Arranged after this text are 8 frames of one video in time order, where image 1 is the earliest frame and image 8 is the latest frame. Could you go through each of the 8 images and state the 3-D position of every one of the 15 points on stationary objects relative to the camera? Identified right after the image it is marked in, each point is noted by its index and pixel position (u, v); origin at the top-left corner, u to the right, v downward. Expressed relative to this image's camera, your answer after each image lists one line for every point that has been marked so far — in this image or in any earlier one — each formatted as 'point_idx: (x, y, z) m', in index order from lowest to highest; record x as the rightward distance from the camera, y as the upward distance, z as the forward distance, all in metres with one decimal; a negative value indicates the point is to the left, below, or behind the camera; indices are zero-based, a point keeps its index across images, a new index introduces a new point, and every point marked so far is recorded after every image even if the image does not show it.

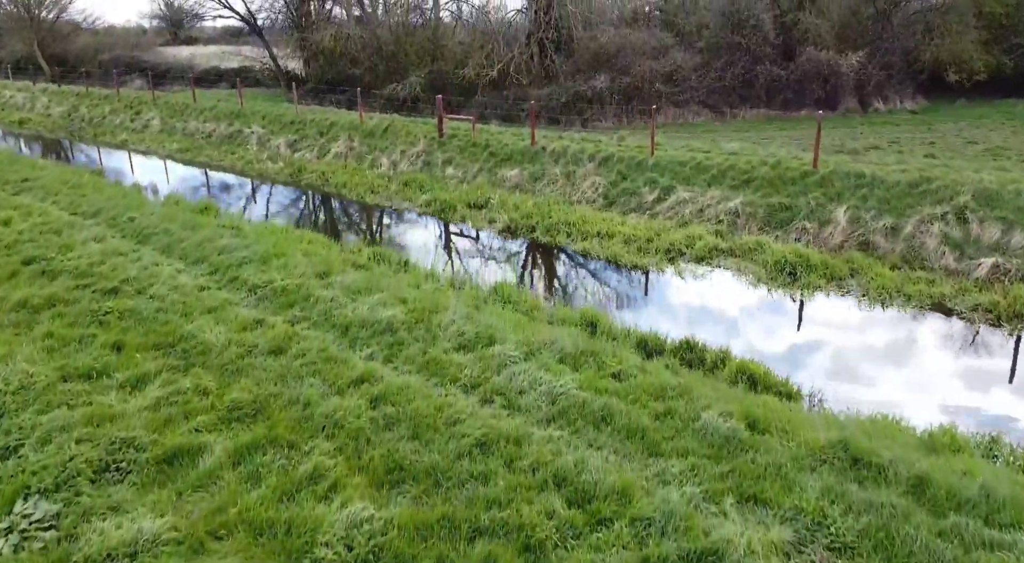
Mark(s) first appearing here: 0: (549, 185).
0: (+0.8, +2.1, +17.4) m
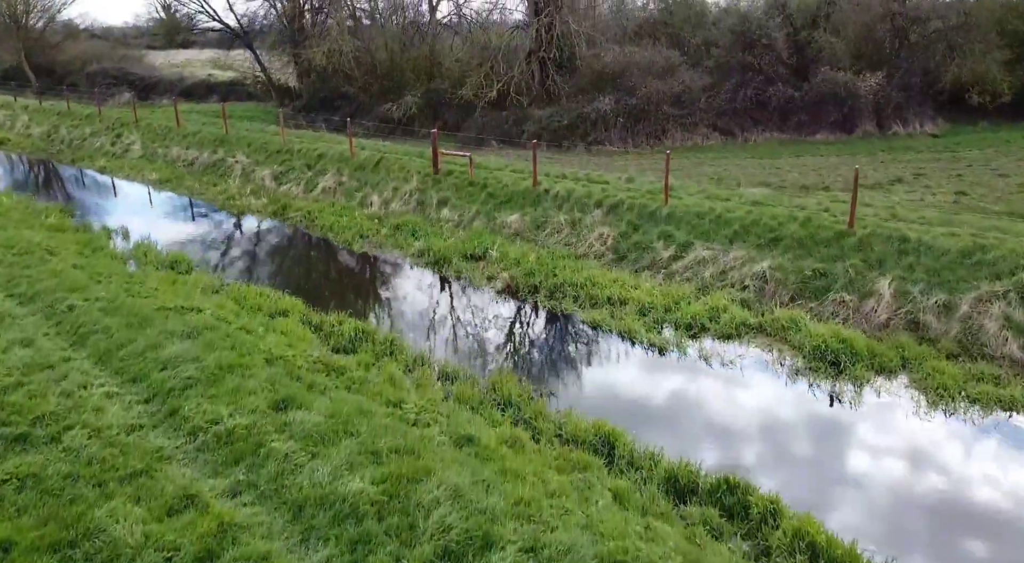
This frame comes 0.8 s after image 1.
0: (+0.8, +0.9, +15.9) m
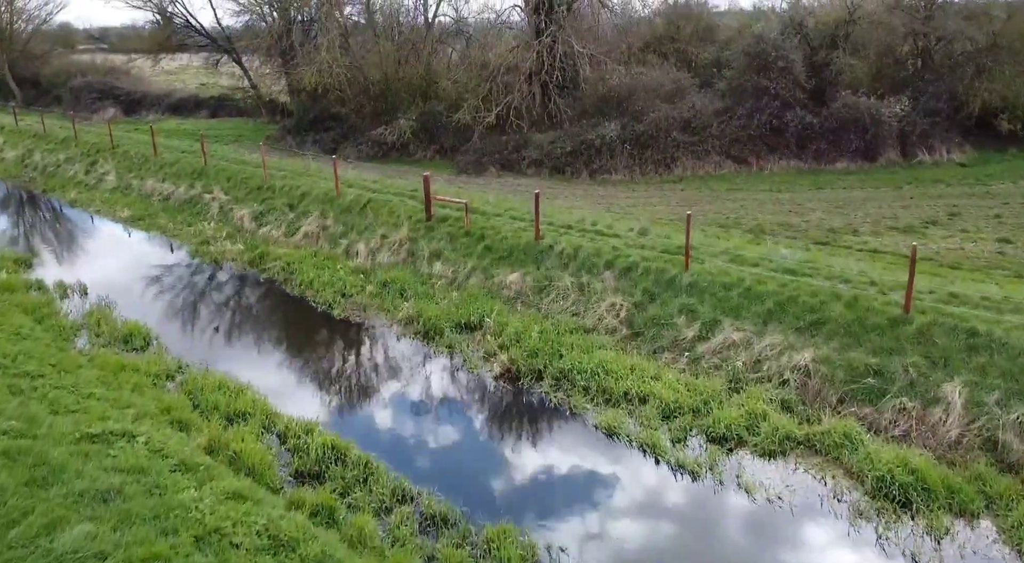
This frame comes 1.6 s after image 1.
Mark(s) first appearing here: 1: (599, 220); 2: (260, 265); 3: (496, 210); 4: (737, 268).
0: (+0.8, -0.3, +14.1) m
1: (+2.0, +1.4, +18.5) m
2: (-5.9, +0.4, +18.4) m
3: (-0.4, +1.7, +18.6) m
4: (+3.9, +0.2, +13.7) m
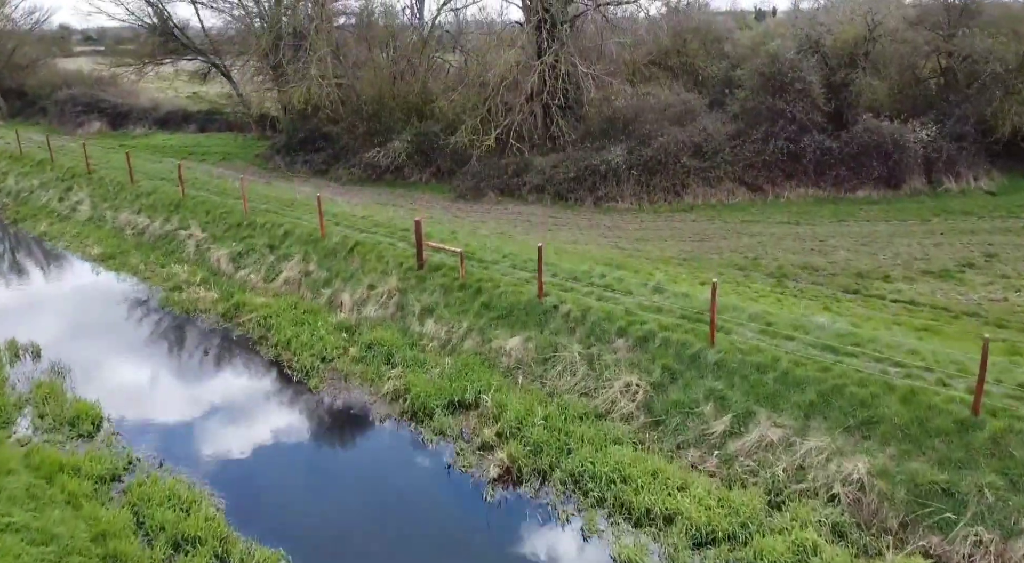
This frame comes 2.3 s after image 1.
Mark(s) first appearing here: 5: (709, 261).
0: (+0.8, -1.5, +12.5) m
1: (+2.0, +0.3, +16.8) m
2: (-5.9, -0.8, +16.8) m
3: (-0.4, +0.6, +17.0) m
4: (+3.9, -0.9, +12.1) m
5: (+4.9, +0.5, +19.7) m
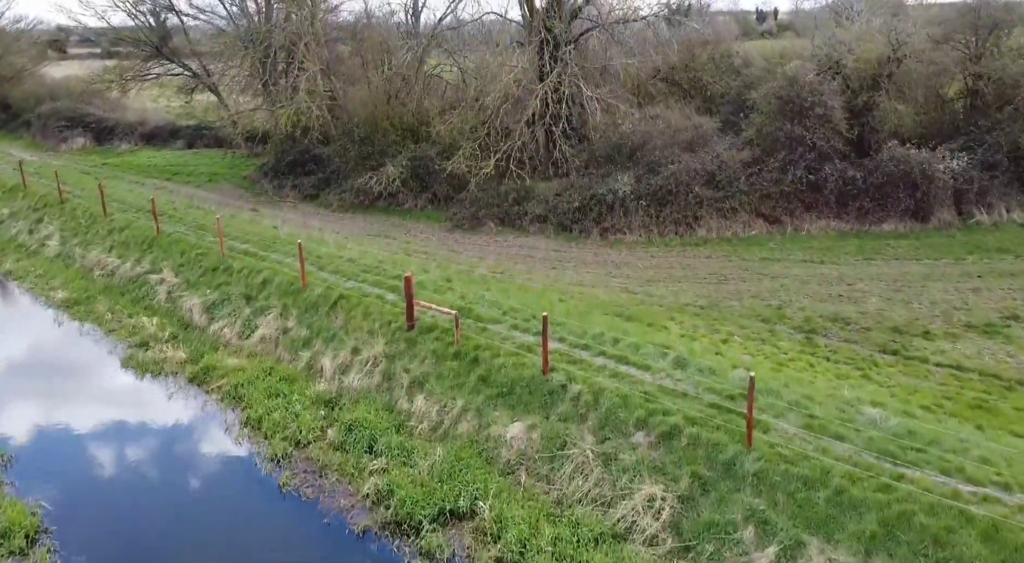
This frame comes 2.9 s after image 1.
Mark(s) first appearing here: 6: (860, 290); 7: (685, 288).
0: (+0.9, -2.6, +10.8) m
1: (+2.0, -0.9, +15.1) m
2: (-5.8, -1.9, +15.1) m
3: (-0.4, -0.6, +15.3) m
4: (+4.0, -2.1, +10.4) m
5: (+4.9, -0.7, +18.0) m
6: (+8.5, -0.2, +19.2) m
7: (+4.4, -0.1, +19.9) m
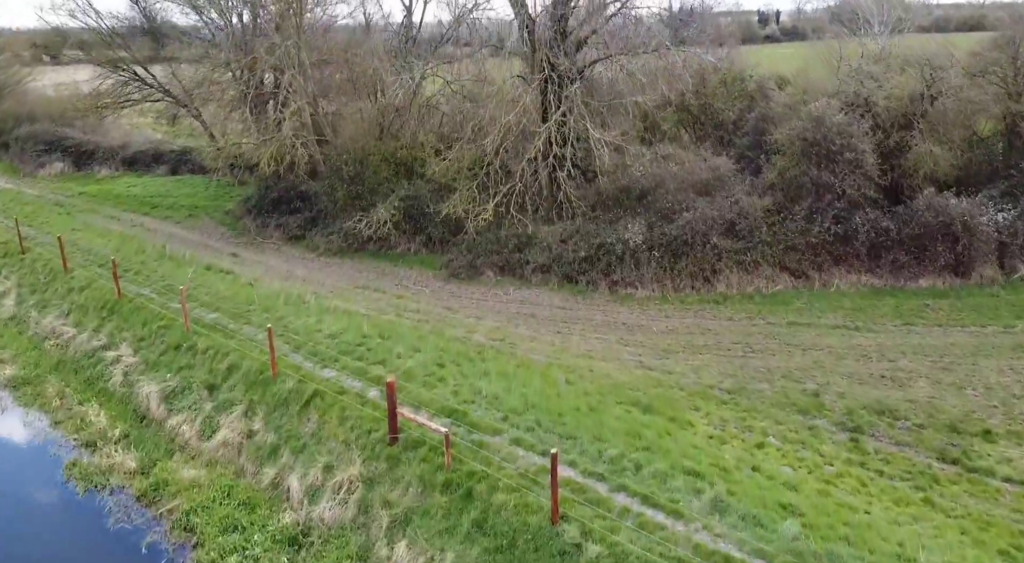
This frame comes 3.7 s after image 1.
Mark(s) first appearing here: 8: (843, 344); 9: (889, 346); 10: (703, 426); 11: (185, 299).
0: (+0.9, -4.3, +8.7) m
1: (+2.1, -2.6, +13.0) m
2: (-5.8, -3.6, +12.9) m
3: (-0.3, -2.3, +13.2) m
4: (+4.0, -3.7, +8.3) m
5: (+5.0, -2.3, +15.9) m
6: (+8.5, -1.9, +17.1) m
7: (+4.4, -1.8, +17.8) m
8: (+7.8, -1.5, +18.5) m
9: (+8.8, -1.5, +18.4) m
10: (+3.5, -2.7, +14.5) m
11: (-7.5, -0.4, +18.3) m
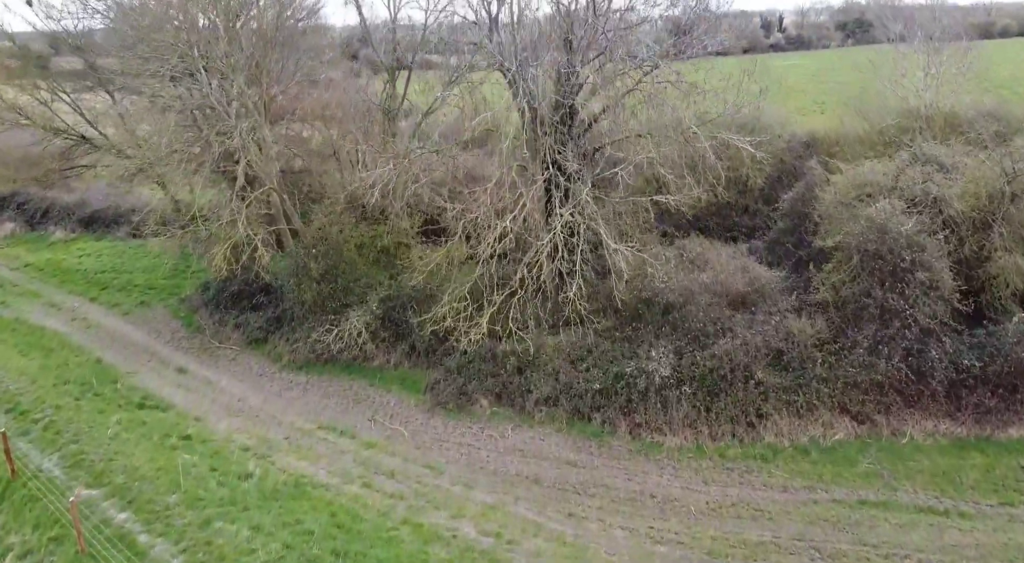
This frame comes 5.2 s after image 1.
0: (+0.8, -7.6, +4.6) m
1: (+2.0, -5.9, +9.0) m
2: (-5.9, -6.9, +8.9) m
3: (-0.4, -5.6, +9.1) m
4: (+3.9, -7.1, +4.2) m
5: (+4.9, -5.7, +11.8) m
6: (+8.5, -5.3, +13.0) m
7: (+4.3, -5.2, +13.8) m
8: (+7.7, -4.8, +14.5) m
9: (+8.8, -4.9, +14.3) m
10: (+3.5, -6.0, +10.5) m
11: (-7.5, -3.7, +14.2) m
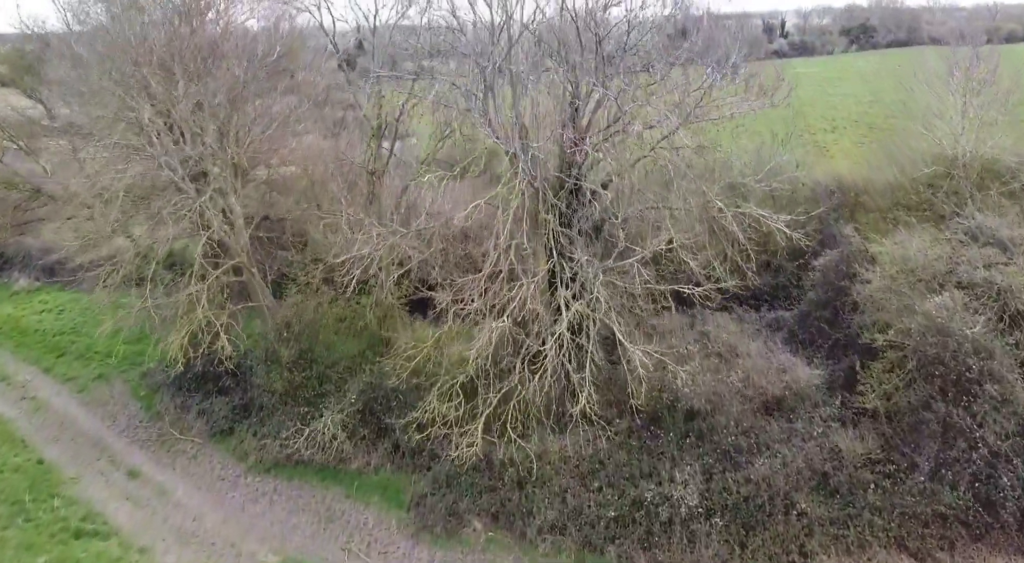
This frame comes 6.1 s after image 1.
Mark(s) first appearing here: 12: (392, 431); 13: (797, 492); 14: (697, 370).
0: (+0.8, -9.8, +1.9) m
1: (+2.0, -8.1, +6.2) m
2: (-5.9, -9.1, +6.1) m
3: (-0.4, -7.8, +6.4) m
4: (+3.9, -9.3, +1.5) m
5: (+4.9, -7.9, +9.1) m
6: (+8.4, -7.5, +10.3) m
7: (+4.3, -7.4, +11.0) m
8: (+7.7, -7.1, +11.8) m
9: (+8.8, -7.1, +11.6) m
10: (+3.4, -8.2, +7.7) m
11: (-7.5, -6.0, +11.5) m
12: (-2.9, -3.8, +19.5) m
13: (+5.7, -4.2, +15.7) m
14: (+4.2, -1.9, +17.9) m
